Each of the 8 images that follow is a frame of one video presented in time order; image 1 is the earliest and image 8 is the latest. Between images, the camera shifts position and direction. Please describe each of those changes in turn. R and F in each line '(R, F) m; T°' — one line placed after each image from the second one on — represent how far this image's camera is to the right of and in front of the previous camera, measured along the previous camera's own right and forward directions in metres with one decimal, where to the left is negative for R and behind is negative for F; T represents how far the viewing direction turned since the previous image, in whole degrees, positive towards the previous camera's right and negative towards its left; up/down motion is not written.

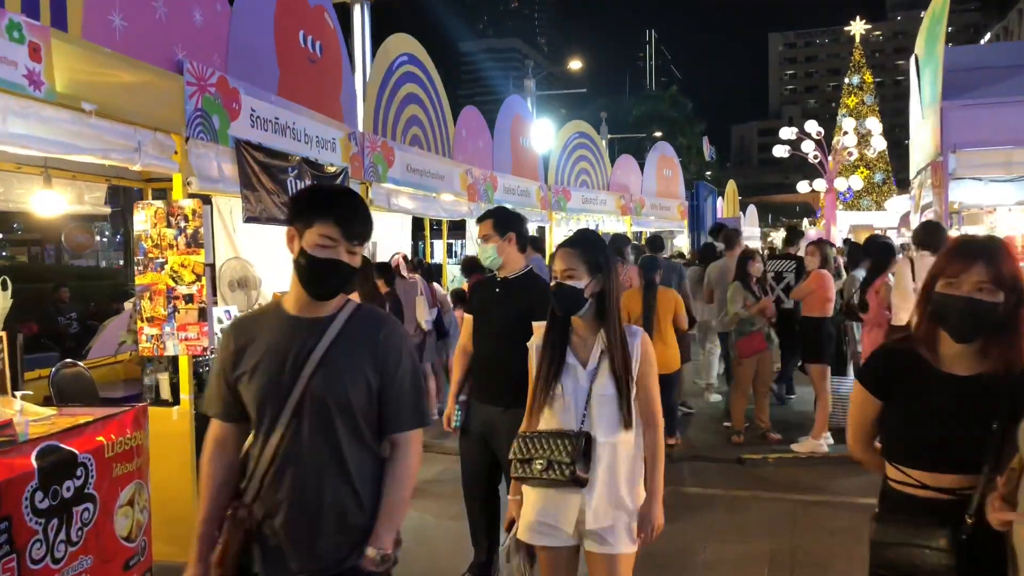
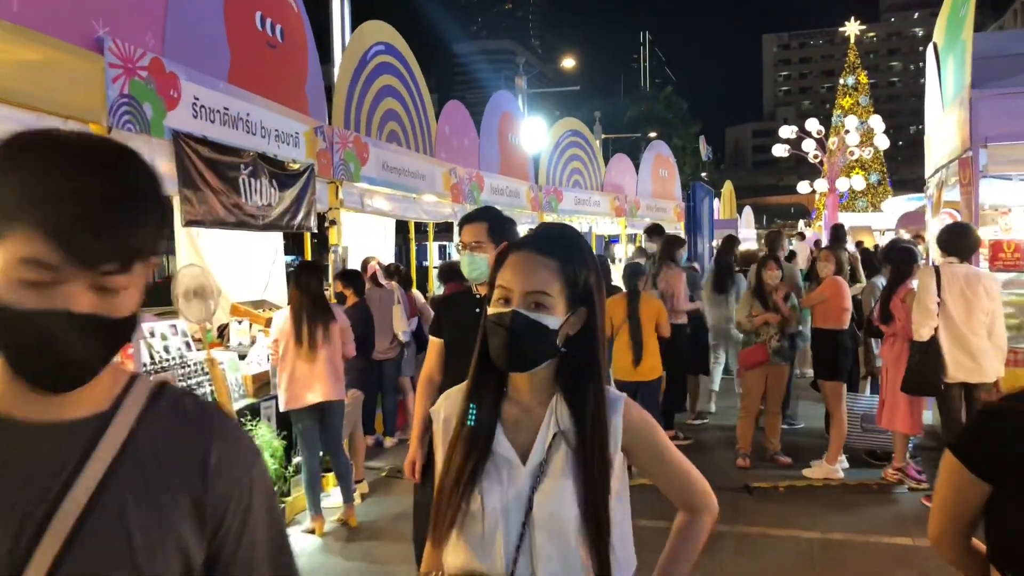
(+0.1, +0.7) m; 0°
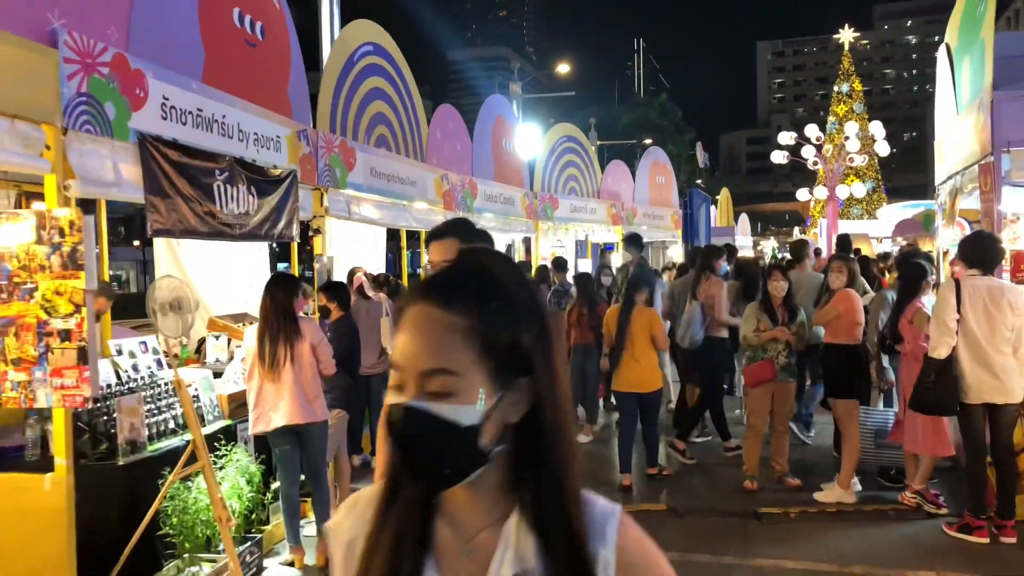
(0.0, +0.3) m; 0°
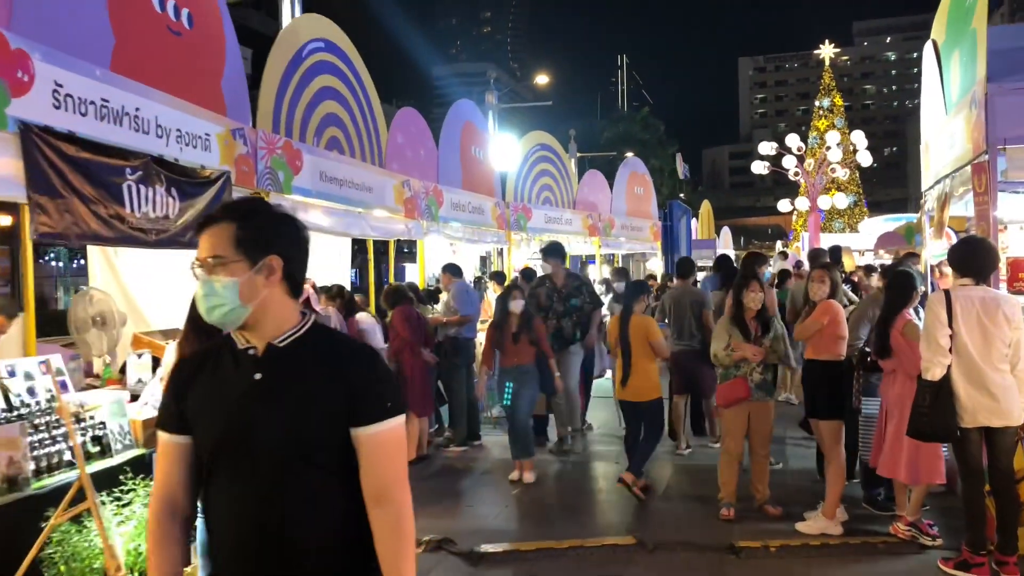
(+0.2, +0.5) m; +1°
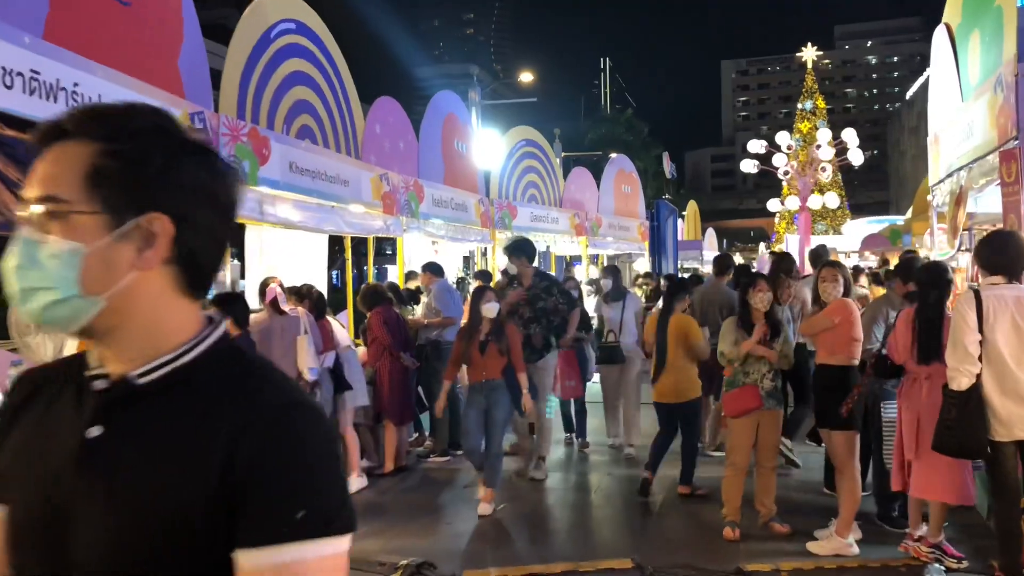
(0.0, +0.5) m; +1°
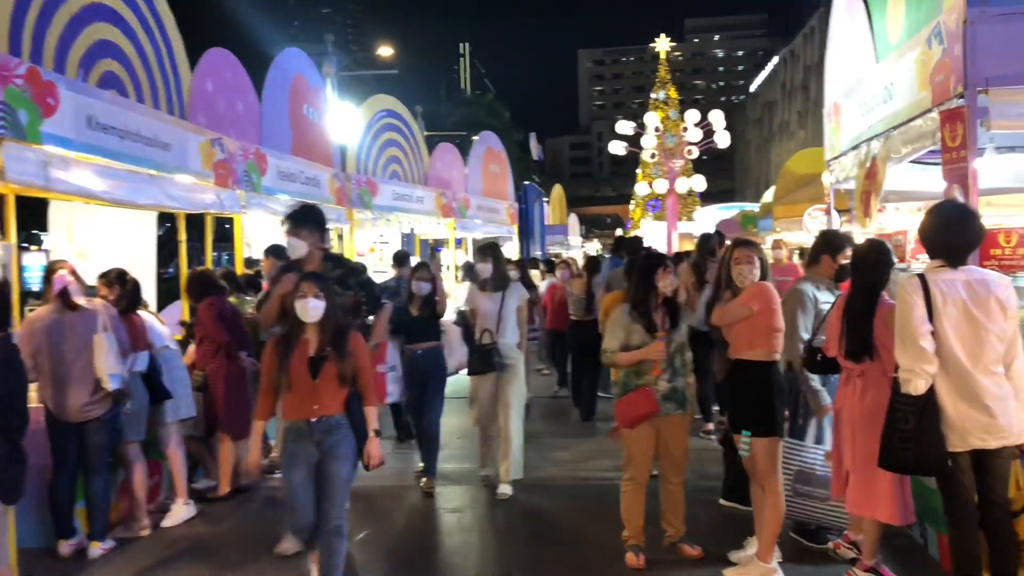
(0.0, +1.0) m; +9°
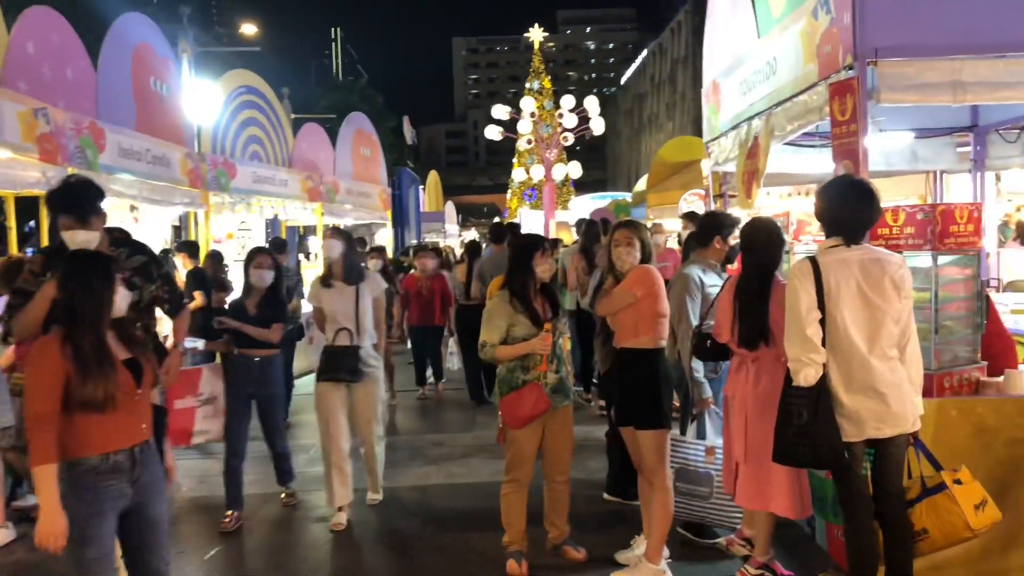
(0.0, +0.4) m; +8°
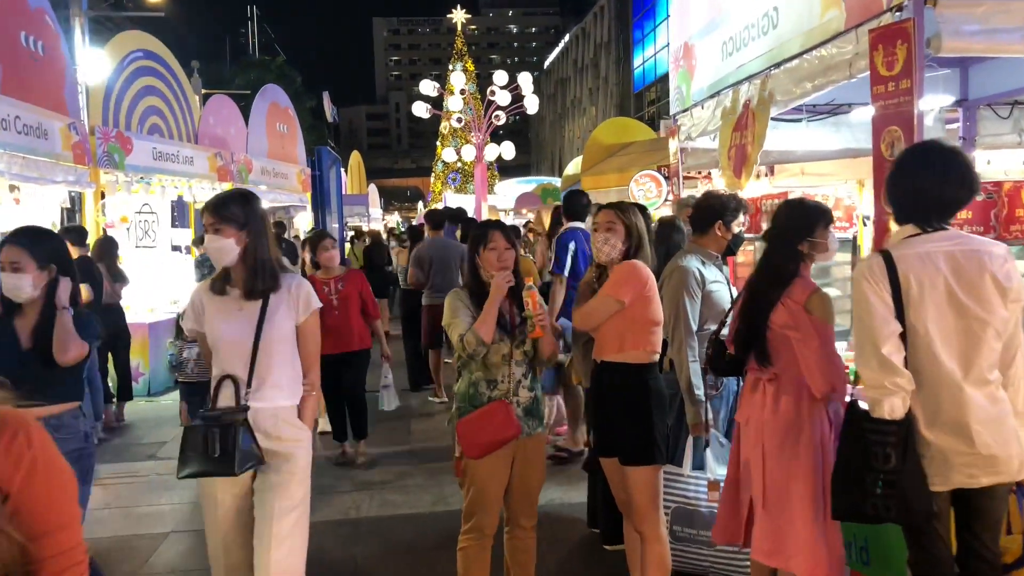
(-0.1, +0.9) m; +5°
